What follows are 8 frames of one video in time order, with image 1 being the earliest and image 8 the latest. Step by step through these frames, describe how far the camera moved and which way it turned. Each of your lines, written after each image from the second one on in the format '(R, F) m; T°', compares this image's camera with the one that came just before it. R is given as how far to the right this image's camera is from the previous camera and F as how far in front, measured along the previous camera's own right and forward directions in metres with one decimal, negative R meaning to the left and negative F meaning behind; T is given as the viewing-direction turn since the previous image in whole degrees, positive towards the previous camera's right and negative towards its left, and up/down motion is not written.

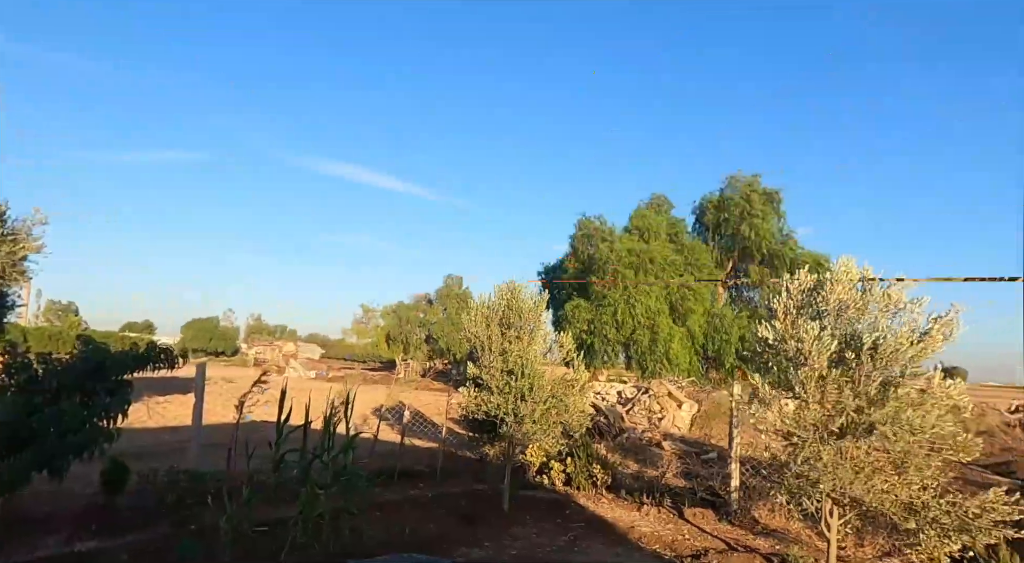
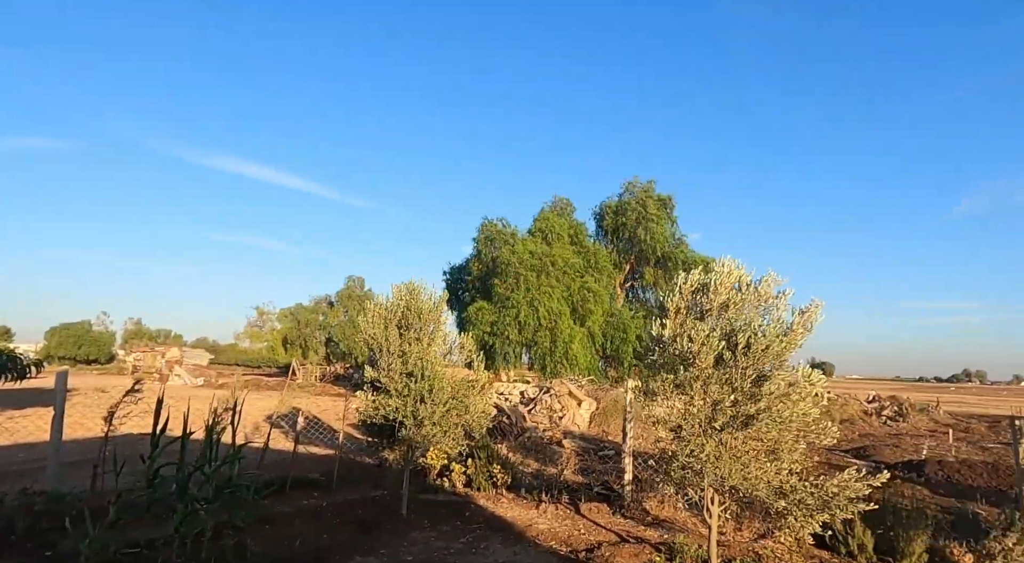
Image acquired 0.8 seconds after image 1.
(+0.1, 0.0) m; +9°
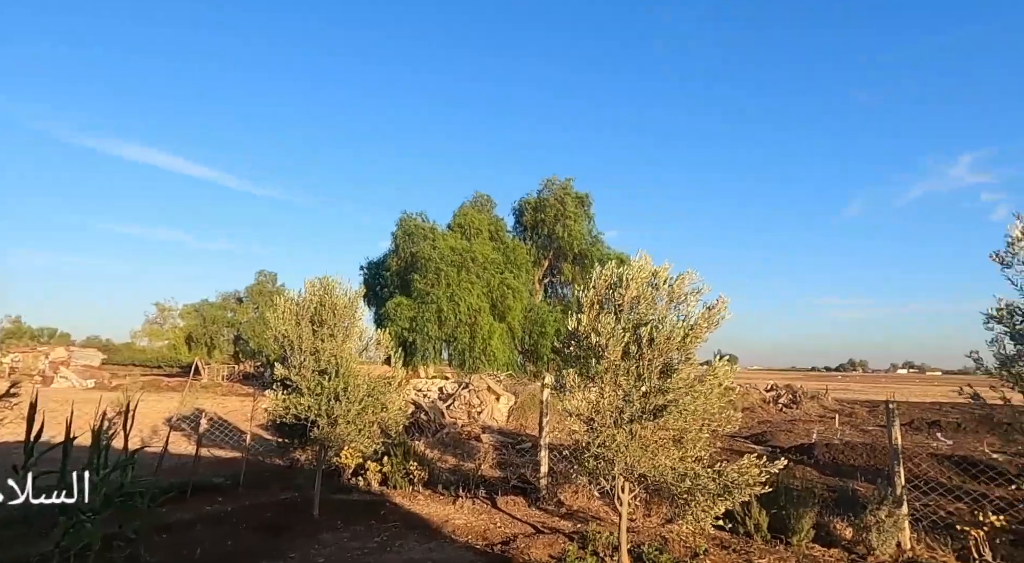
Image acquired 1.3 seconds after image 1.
(+0.1, 0.0) m; +7°
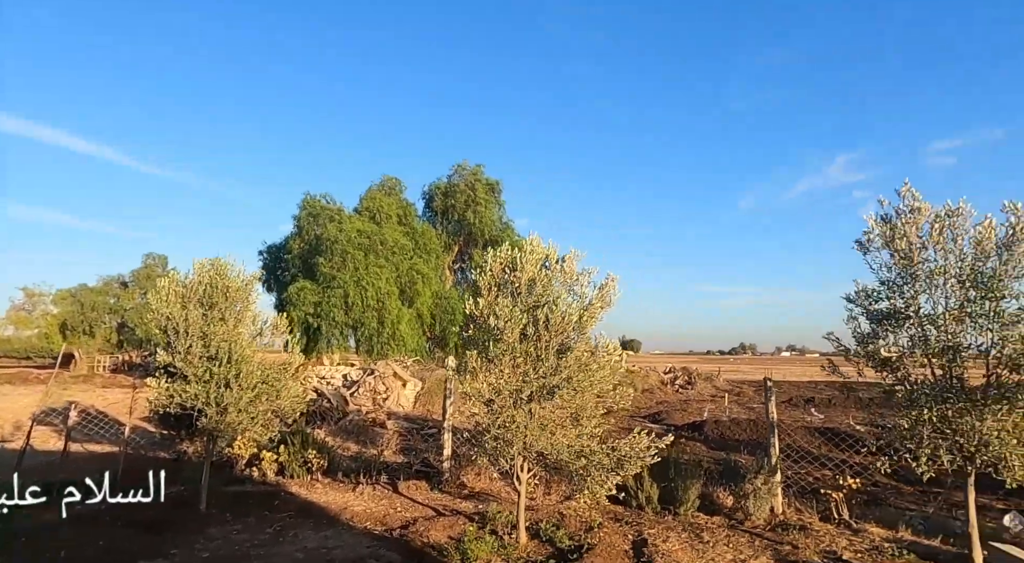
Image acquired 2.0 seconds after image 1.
(+0.1, 0.0) m; +8°
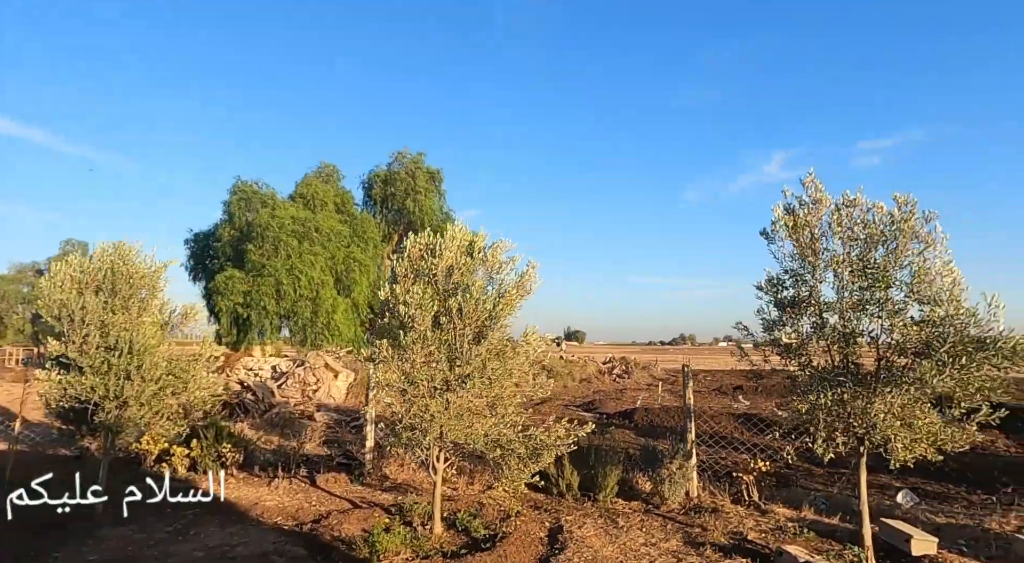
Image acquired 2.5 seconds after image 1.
(+0.3, +0.1) m; +5°
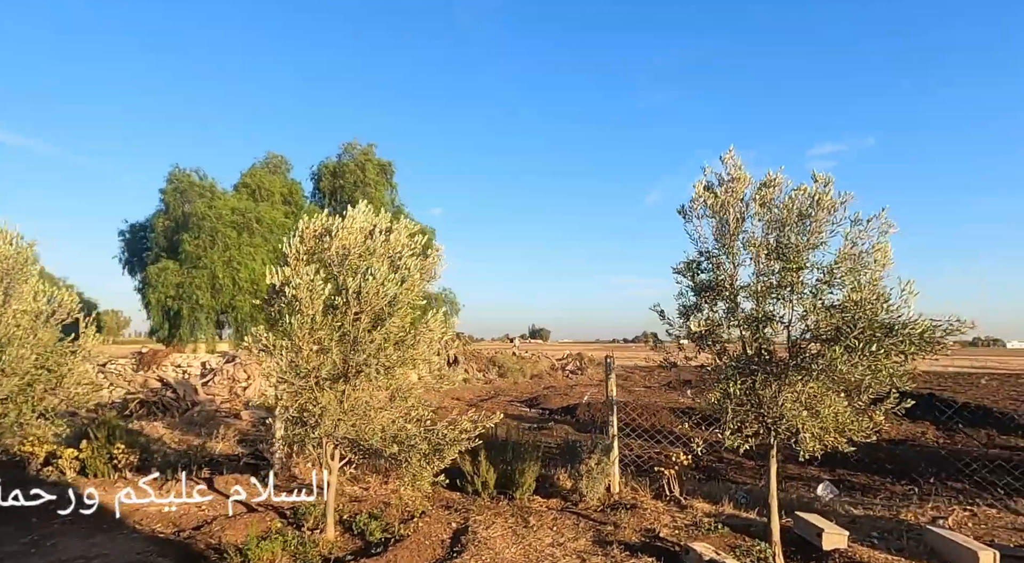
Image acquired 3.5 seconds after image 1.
(+0.7, +0.5) m; +3°
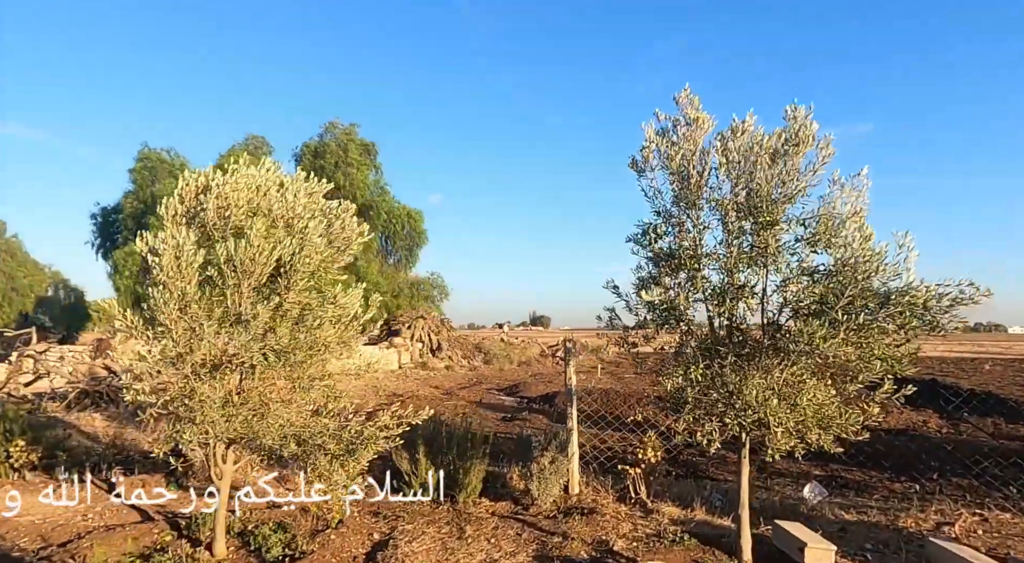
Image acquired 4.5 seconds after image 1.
(+0.7, +1.1) m; 0°
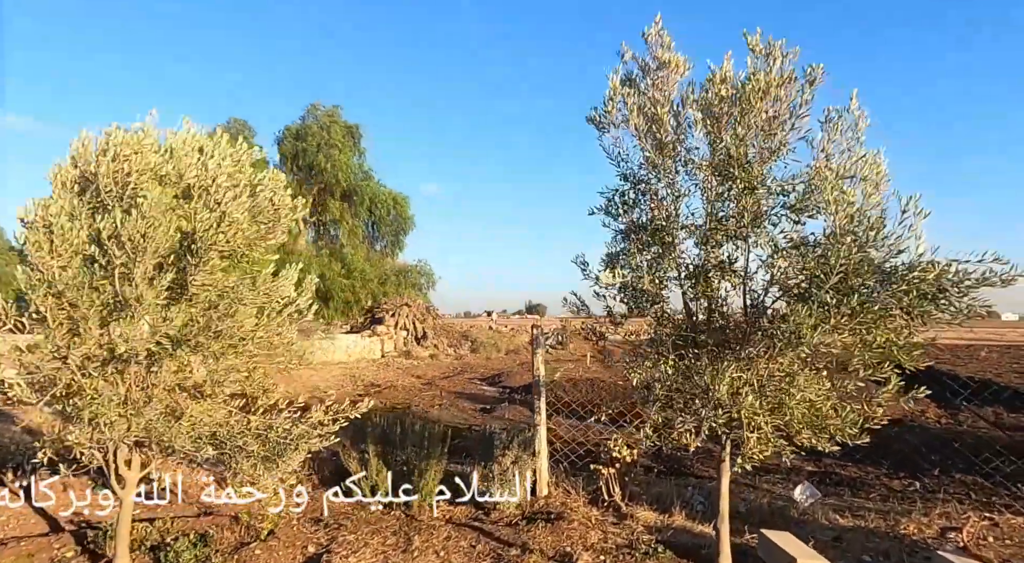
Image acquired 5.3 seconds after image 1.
(+0.4, +0.8) m; 0°
